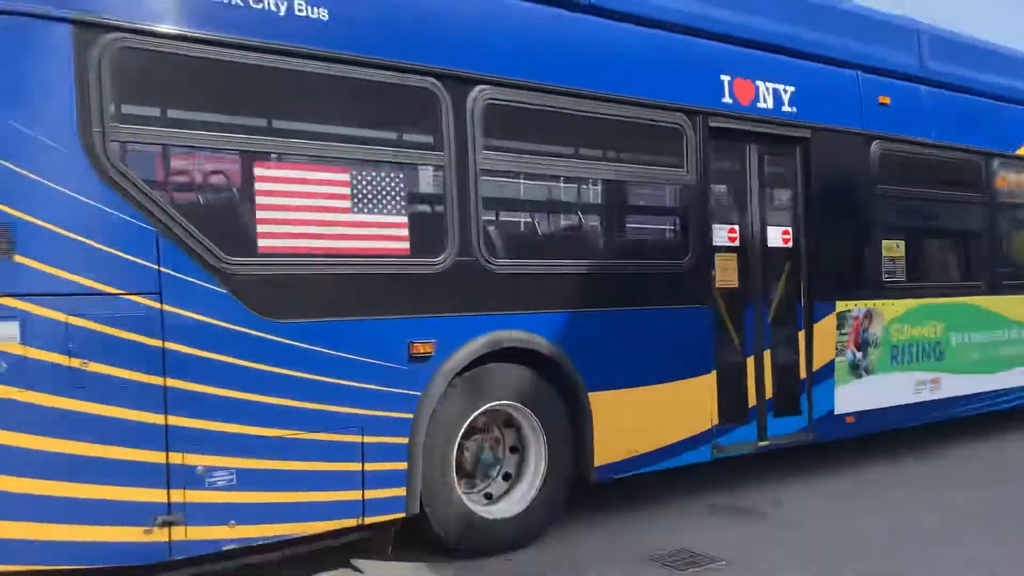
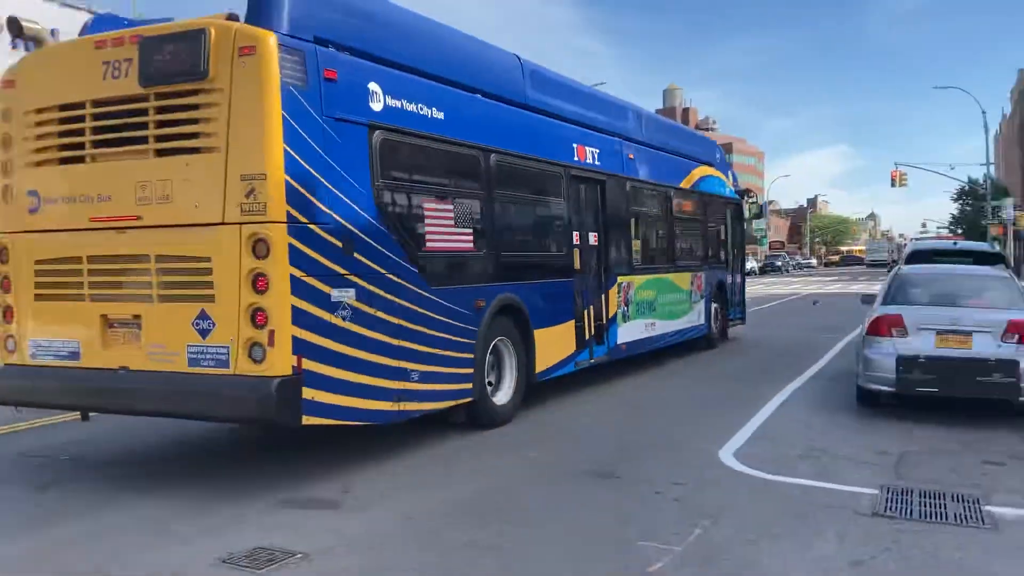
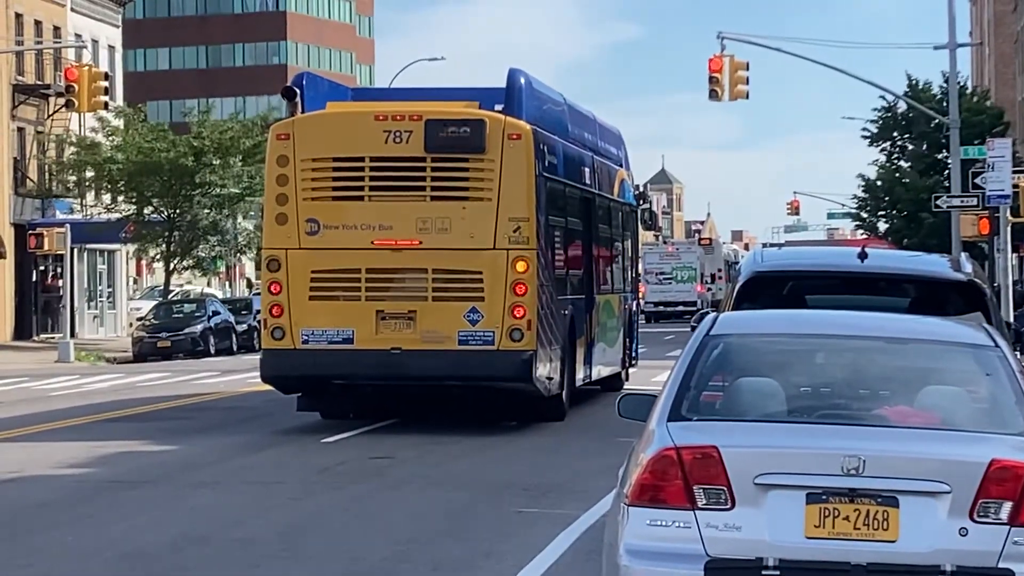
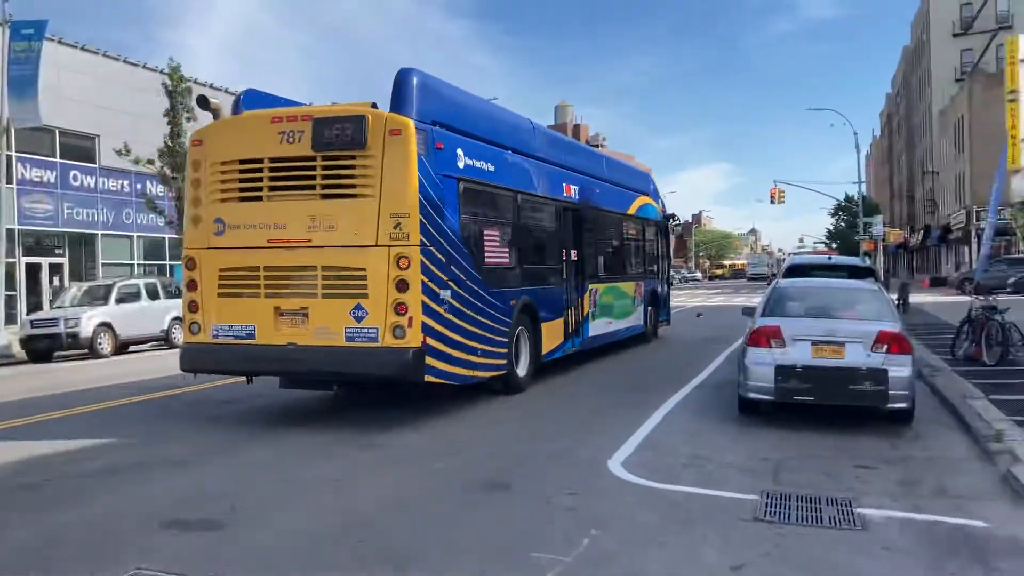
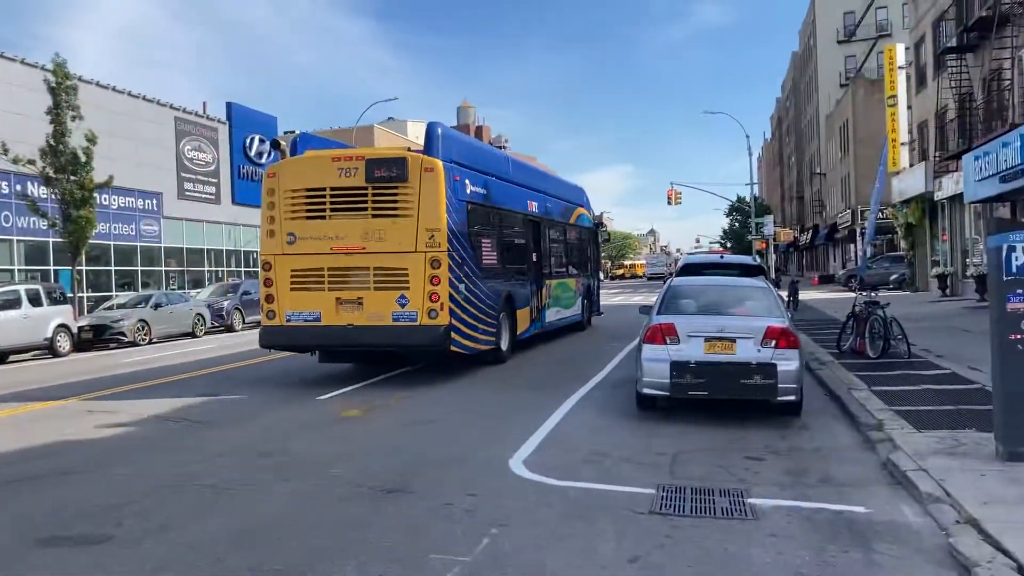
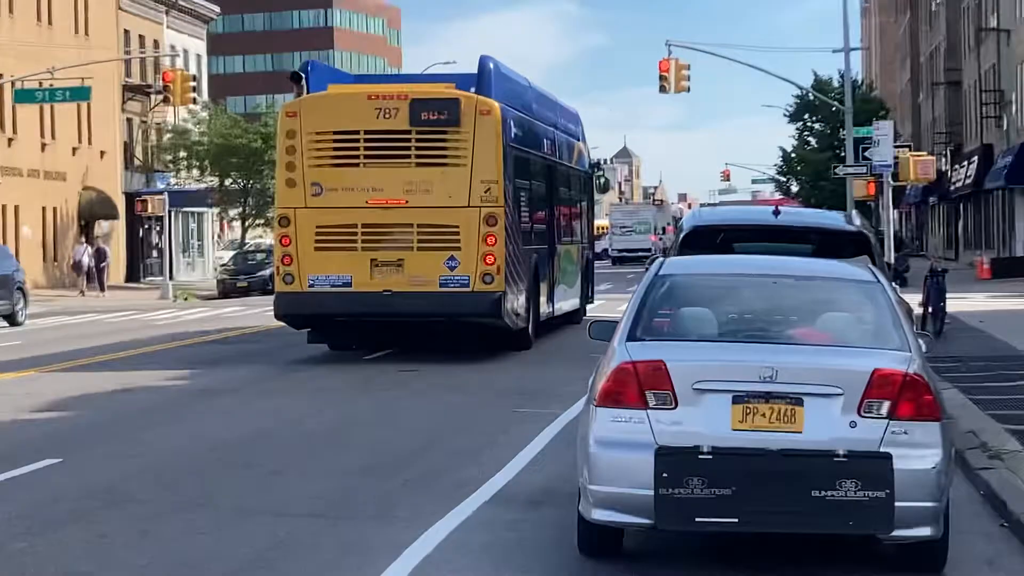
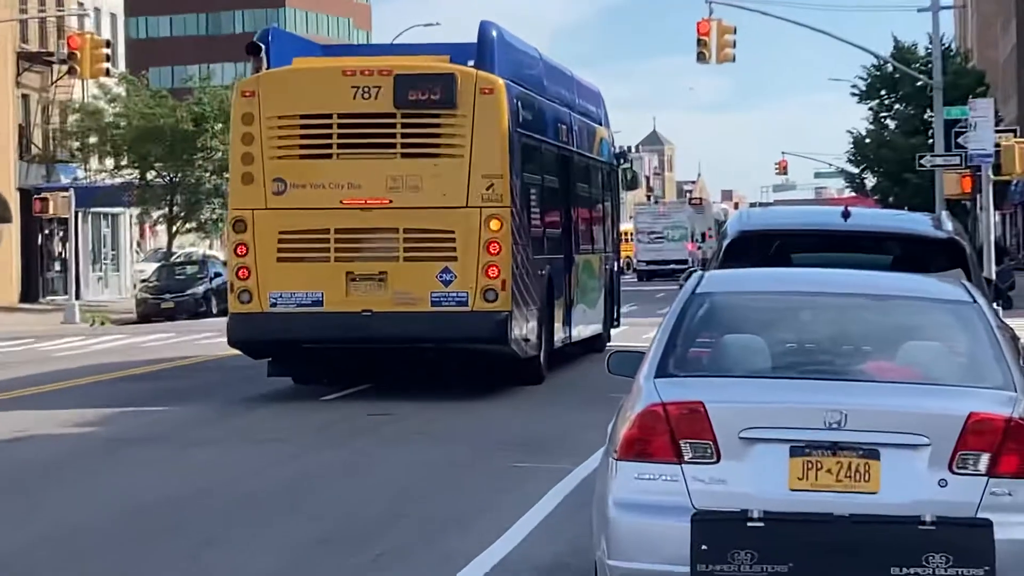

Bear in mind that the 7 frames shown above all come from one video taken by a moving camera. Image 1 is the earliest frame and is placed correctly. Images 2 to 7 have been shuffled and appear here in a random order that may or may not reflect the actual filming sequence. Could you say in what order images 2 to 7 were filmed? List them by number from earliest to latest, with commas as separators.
2, 4, 5, 6, 7, 3
